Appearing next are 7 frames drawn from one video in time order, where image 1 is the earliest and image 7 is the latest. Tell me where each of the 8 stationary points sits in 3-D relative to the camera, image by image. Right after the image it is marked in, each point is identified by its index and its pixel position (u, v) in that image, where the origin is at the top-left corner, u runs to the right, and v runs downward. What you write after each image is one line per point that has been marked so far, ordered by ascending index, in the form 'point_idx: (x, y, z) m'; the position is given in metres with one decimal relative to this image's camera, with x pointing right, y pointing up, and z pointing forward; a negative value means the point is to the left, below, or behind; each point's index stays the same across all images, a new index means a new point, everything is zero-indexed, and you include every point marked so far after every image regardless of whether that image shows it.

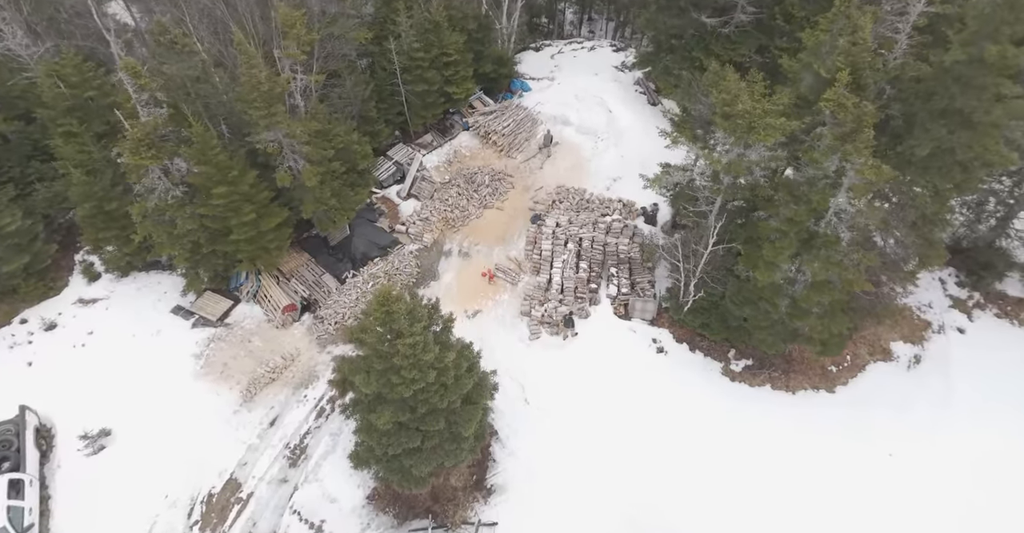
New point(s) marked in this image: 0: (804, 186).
0: (+9.1, +2.5, +14.6) m
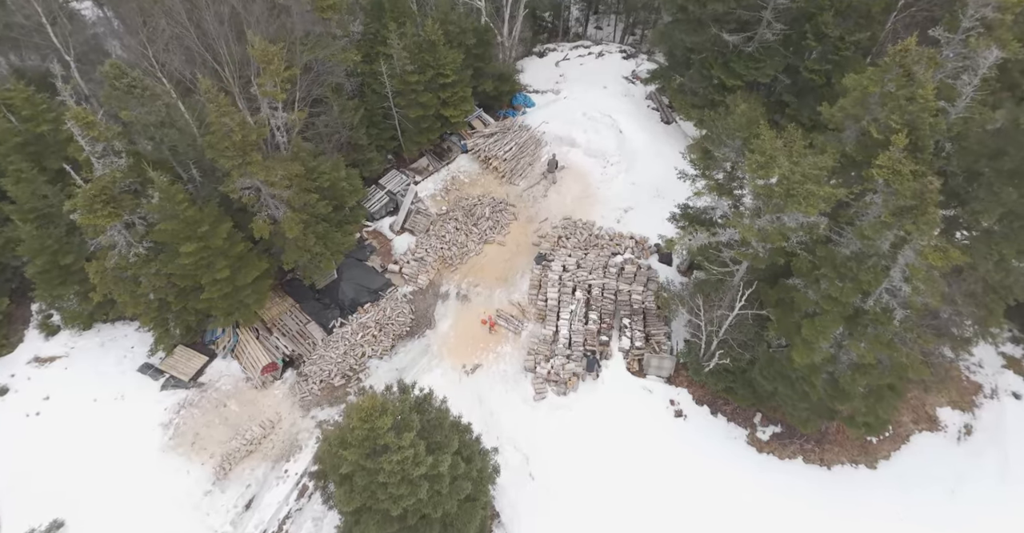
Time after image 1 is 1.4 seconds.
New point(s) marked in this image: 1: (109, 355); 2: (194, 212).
0: (+9.2, +0.2, +12.6) m
1: (-16.0, -3.5, +18.3) m
2: (-10.5, +1.7, +15.3) m
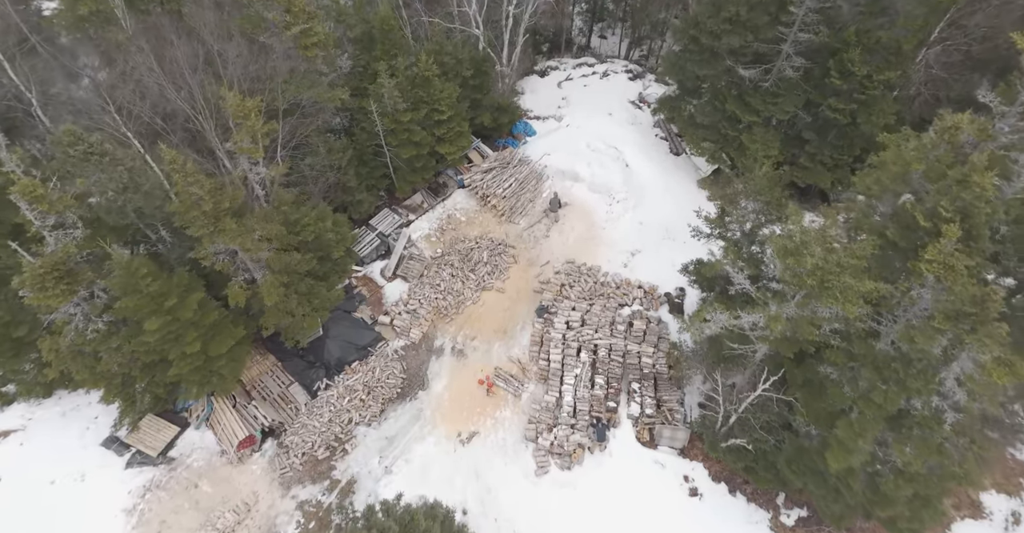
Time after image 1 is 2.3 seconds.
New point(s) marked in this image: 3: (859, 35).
0: (+9.2, -2.2, +11.0) m
1: (-16.1, -5.9, +16.8) m
2: (-10.5, -0.6, +13.7) m
3: (+13.8, +9.3, +18.5) m
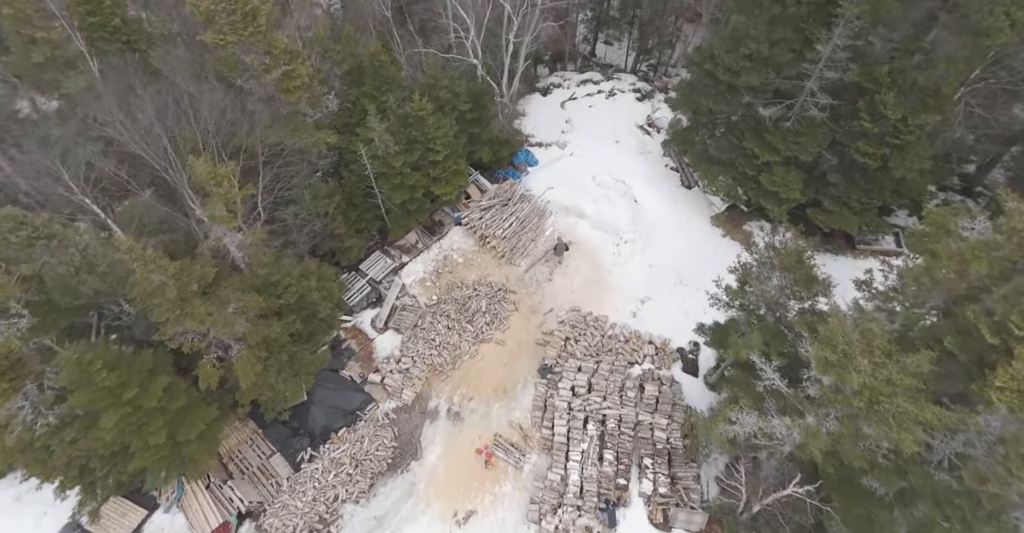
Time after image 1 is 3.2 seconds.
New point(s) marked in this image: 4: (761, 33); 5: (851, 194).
0: (+9.2, -4.5, +9.5) m
1: (-16.1, -8.2, +15.3) m
2: (-10.5, -2.9, +12.2) m
3: (+13.9, +7.0, +16.8) m
4: (+9.4, +8.8, +17.5) m
5: (+14.4, +3.1, +19.5) m
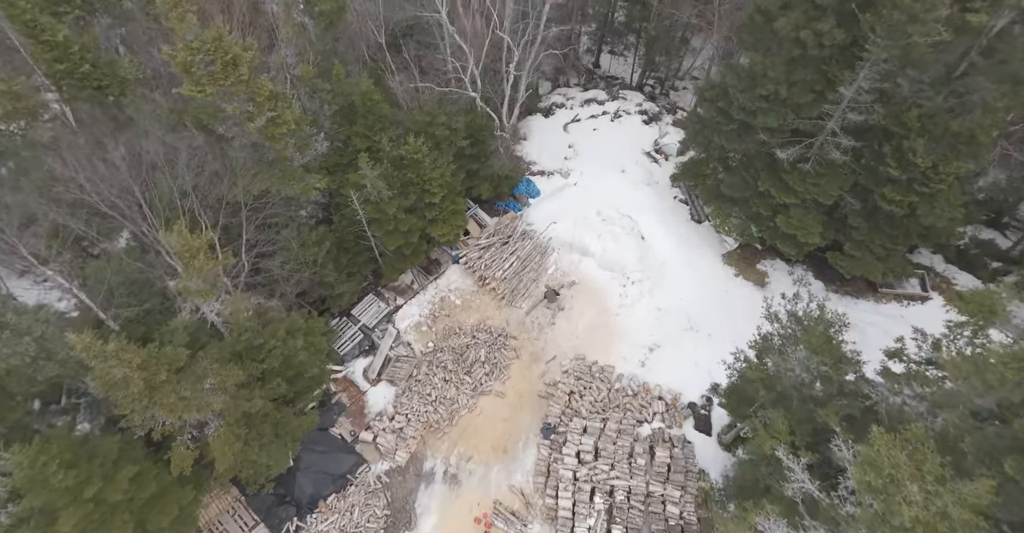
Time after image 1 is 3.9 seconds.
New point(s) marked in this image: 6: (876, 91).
0: (+9.2, -6.6, +8.3) m
1: (-16.0, -10.2, +14.2) m
2: (-10.5, -4.9, +11.1) m
3: (+13.9, +5.0, +15.6) m
4: (+9.4, +6.8, +16.3) m
5: (+14.5, +1.1, +18.3) m
6: (+12.7, +6.1, +16.1) m
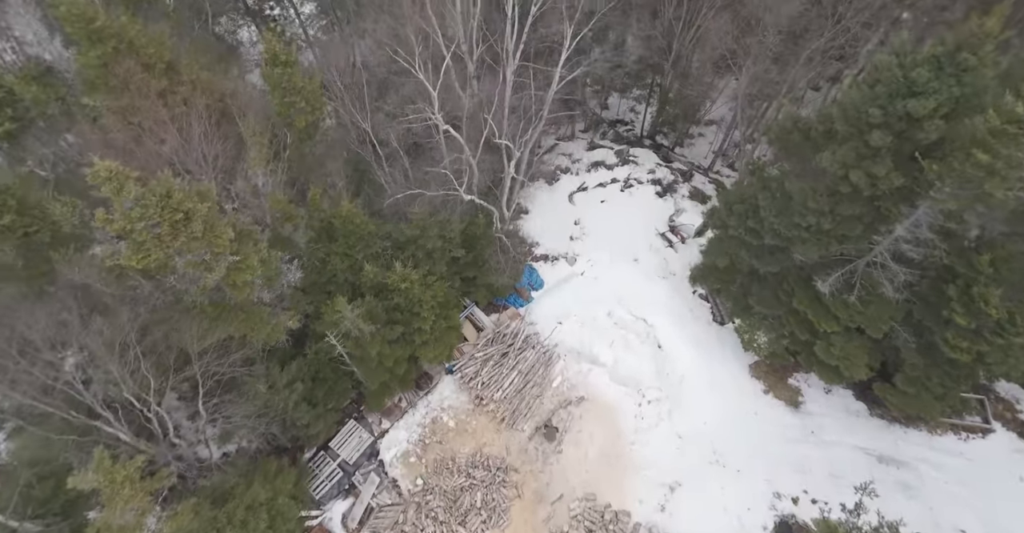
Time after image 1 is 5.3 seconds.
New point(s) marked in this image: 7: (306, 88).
0: (+9.1, -11.3, +5.7) m
1: (-16.1, -15.0, +11.7) m
2: (-10.6, -9.7, +8.6) m
3: (+13.9, +0.1, +13.2) m
4: (+9.4, +1.9, +14.0) m
5: (+14.5, -3.9, +15.9) m
6: (+12.7, +1.2, +13.7) m
7: (-6.8, +5.8, +15.1) m
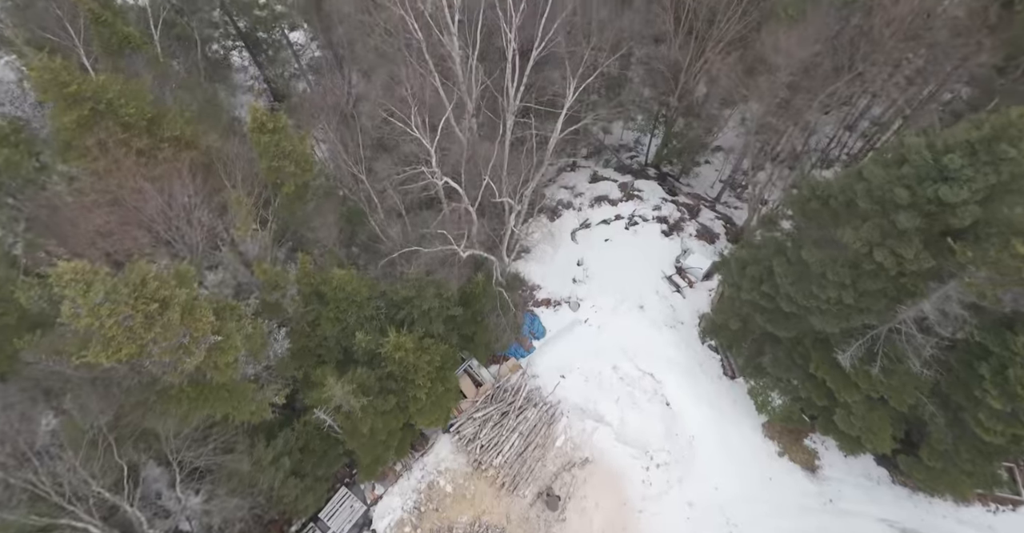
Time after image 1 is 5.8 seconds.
0: (+9.0, -13.3, +4.5) m
1: (-16.1, -17.2, +10.6) m
2: (-10.6, -11.8, +7.6) m
3: (+13.9, -2.1, +12.3) m
4: (+9.4, -0.3, +13.1) m
5: (+14.5, -6.1, +14.8) m
6: (+12.7, -1.0, +12.8) m
7: (-6.8, +3.6, +14.4) m
